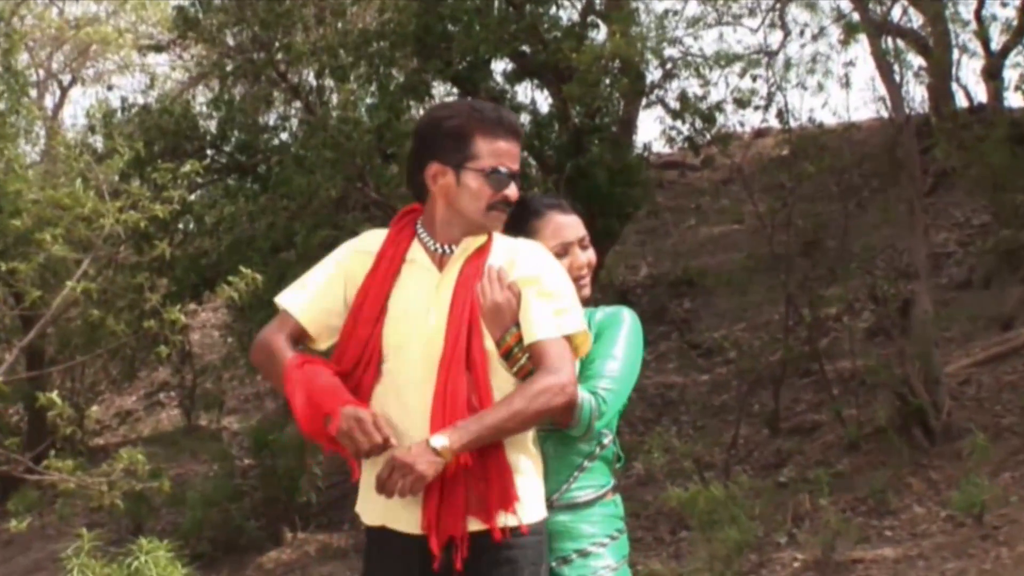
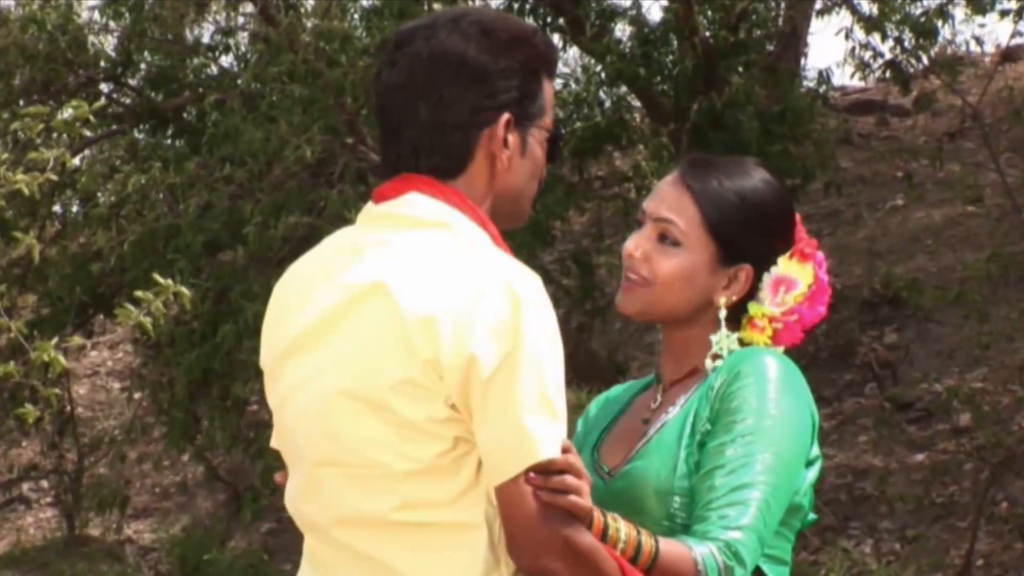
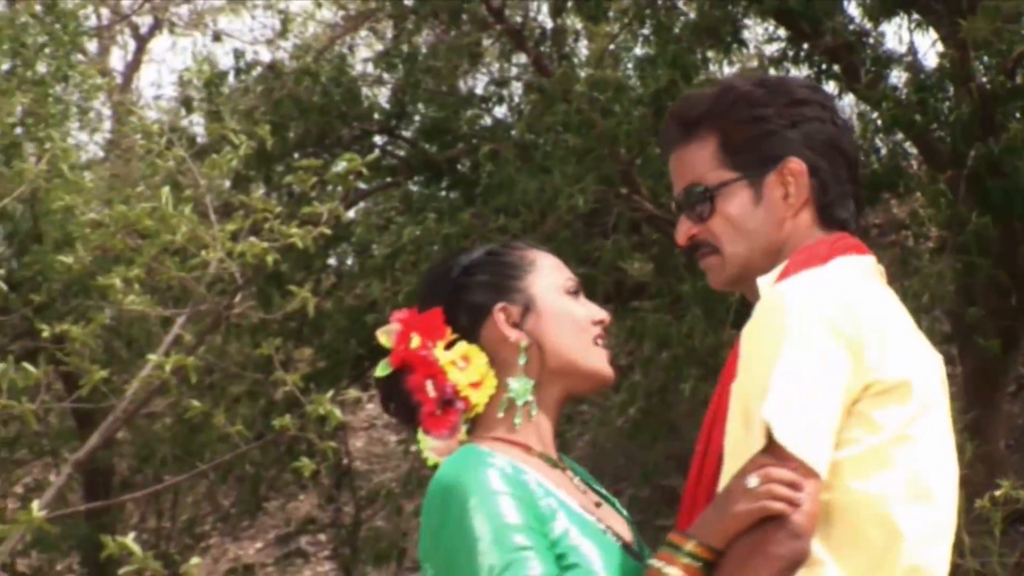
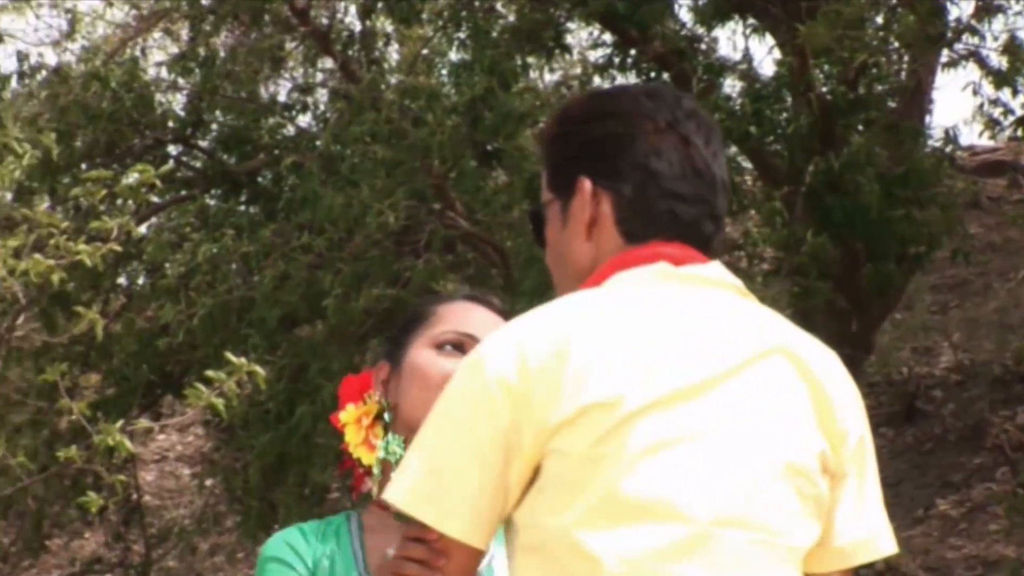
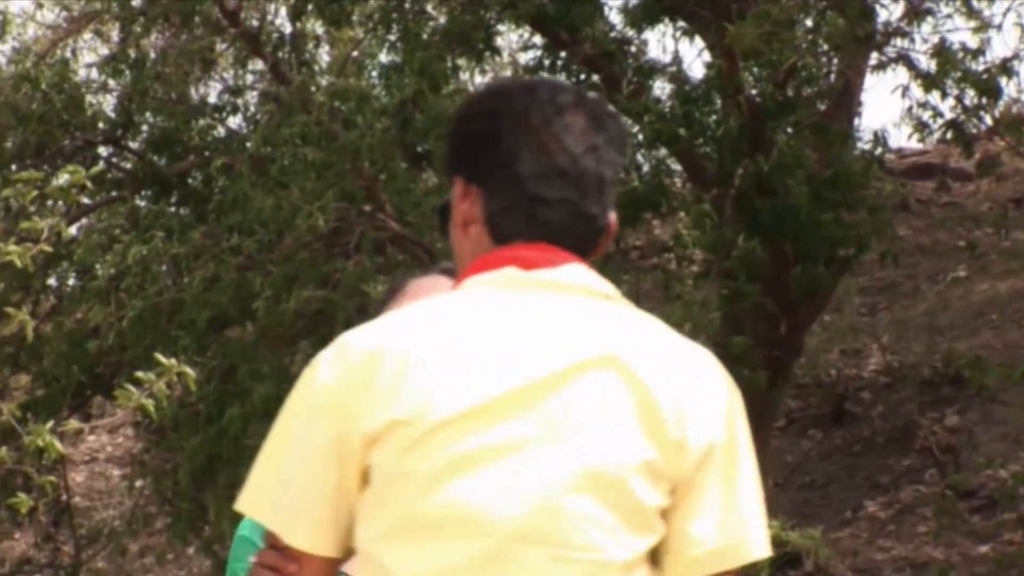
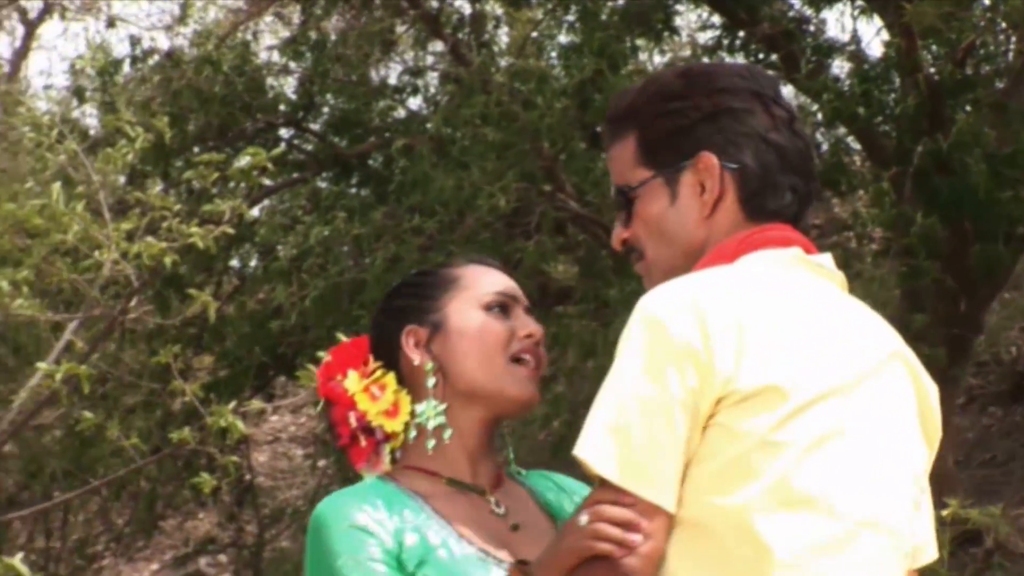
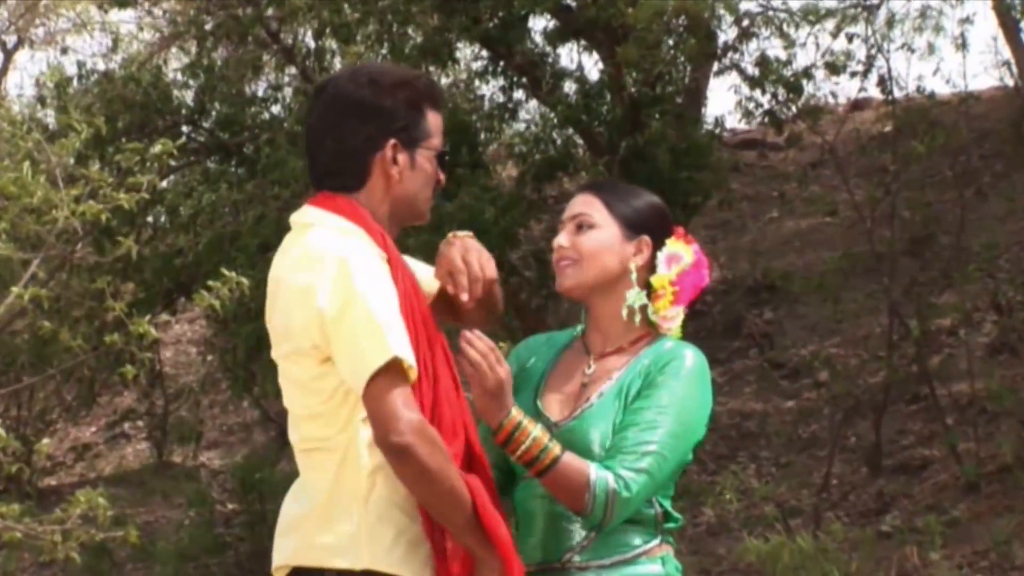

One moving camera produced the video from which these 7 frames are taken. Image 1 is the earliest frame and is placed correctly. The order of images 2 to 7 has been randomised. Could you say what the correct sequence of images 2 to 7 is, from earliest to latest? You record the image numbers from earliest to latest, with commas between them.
7, 2, 5, 4, 6, 3
